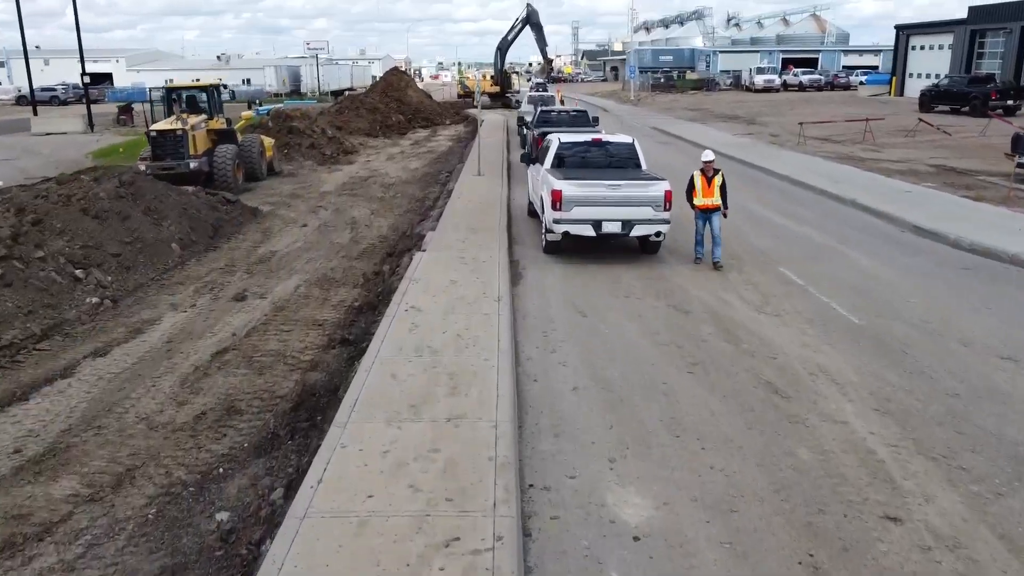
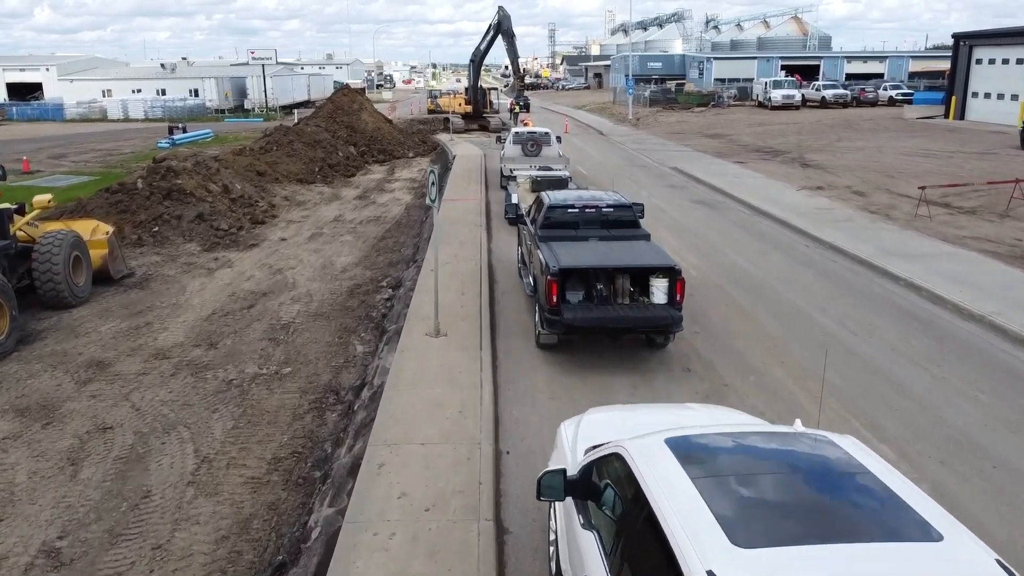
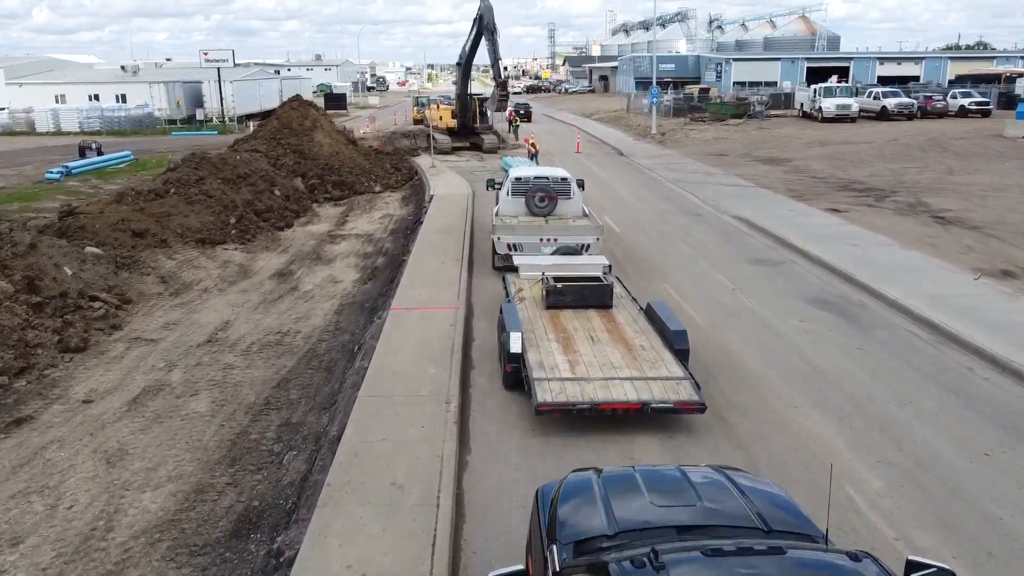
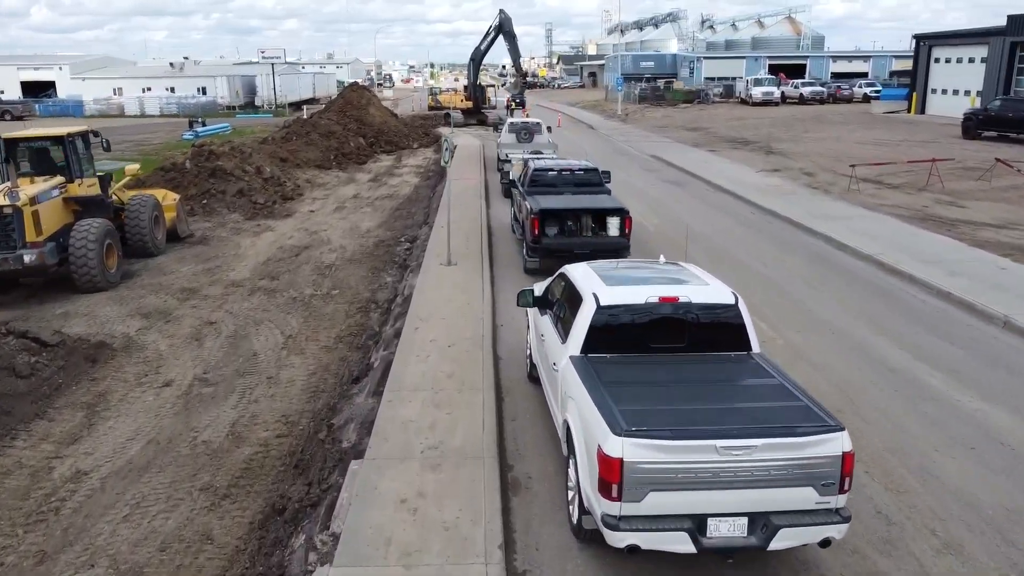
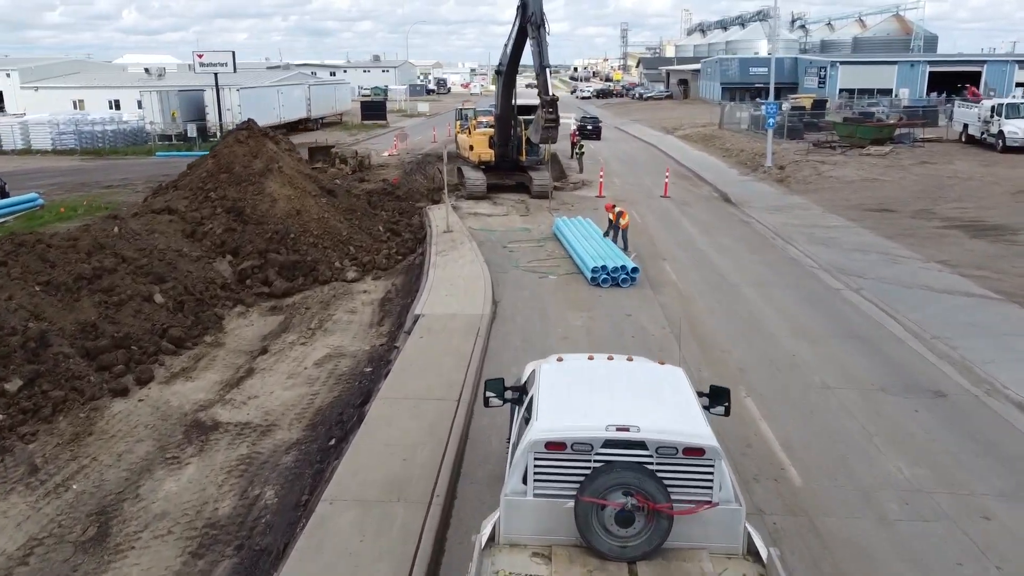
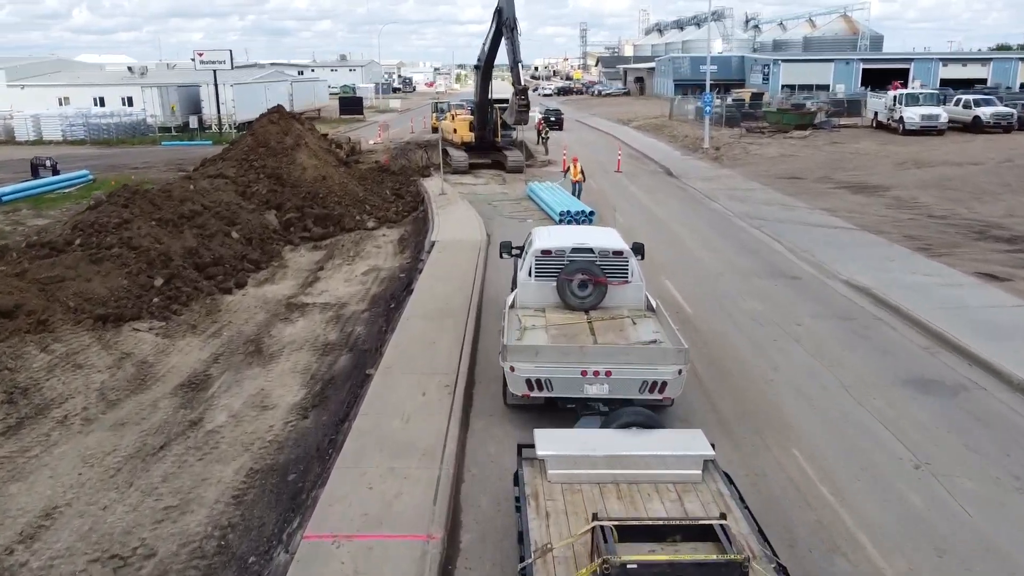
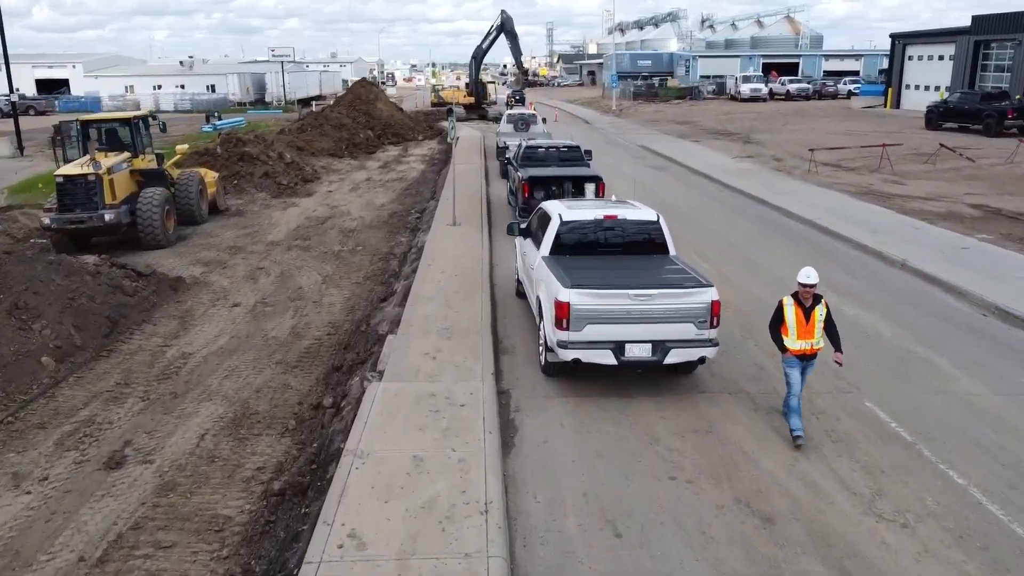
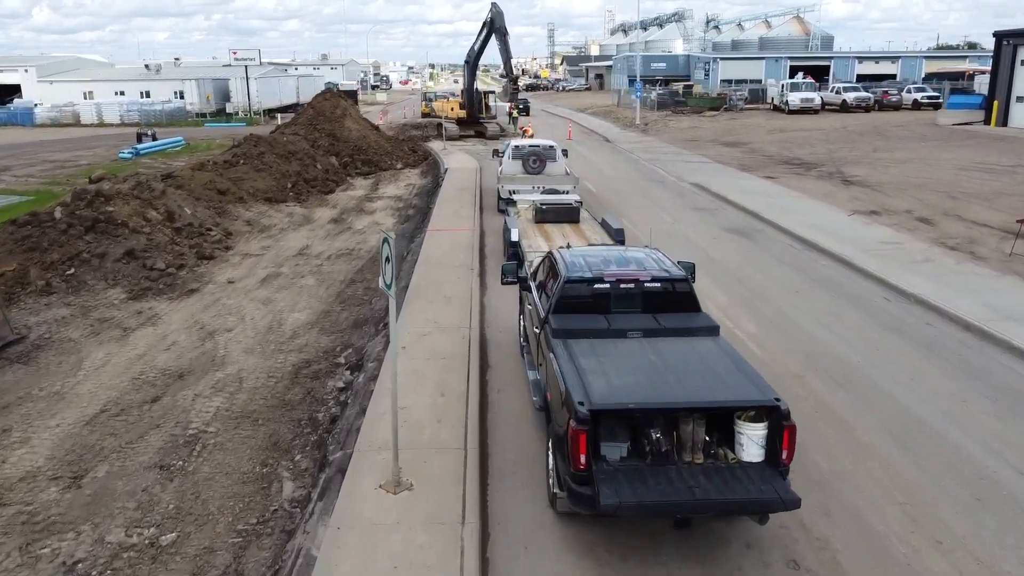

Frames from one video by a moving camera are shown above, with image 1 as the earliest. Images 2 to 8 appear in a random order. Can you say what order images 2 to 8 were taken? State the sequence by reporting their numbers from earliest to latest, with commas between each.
7, 4, 2, 8, 3, 6, 5
